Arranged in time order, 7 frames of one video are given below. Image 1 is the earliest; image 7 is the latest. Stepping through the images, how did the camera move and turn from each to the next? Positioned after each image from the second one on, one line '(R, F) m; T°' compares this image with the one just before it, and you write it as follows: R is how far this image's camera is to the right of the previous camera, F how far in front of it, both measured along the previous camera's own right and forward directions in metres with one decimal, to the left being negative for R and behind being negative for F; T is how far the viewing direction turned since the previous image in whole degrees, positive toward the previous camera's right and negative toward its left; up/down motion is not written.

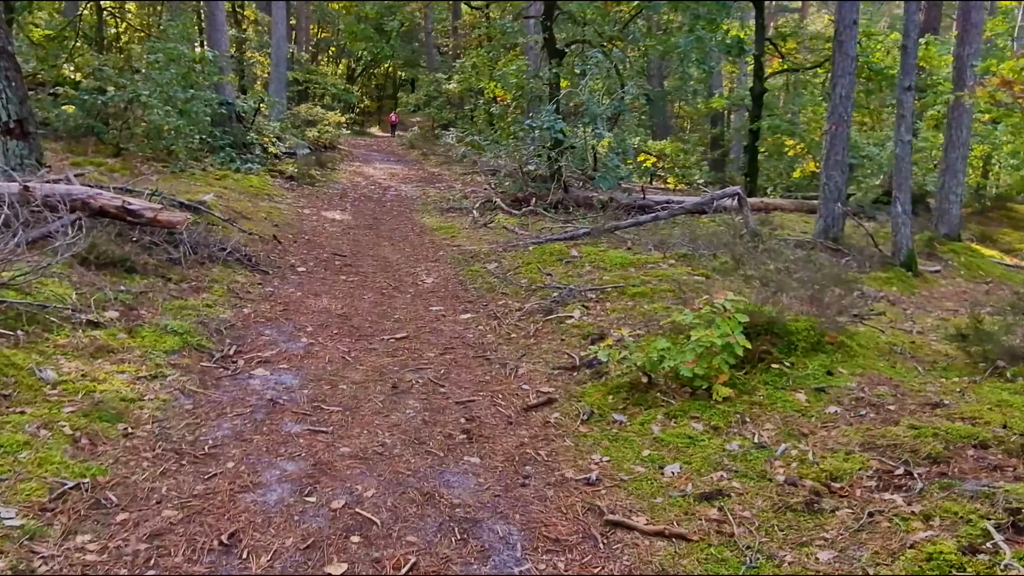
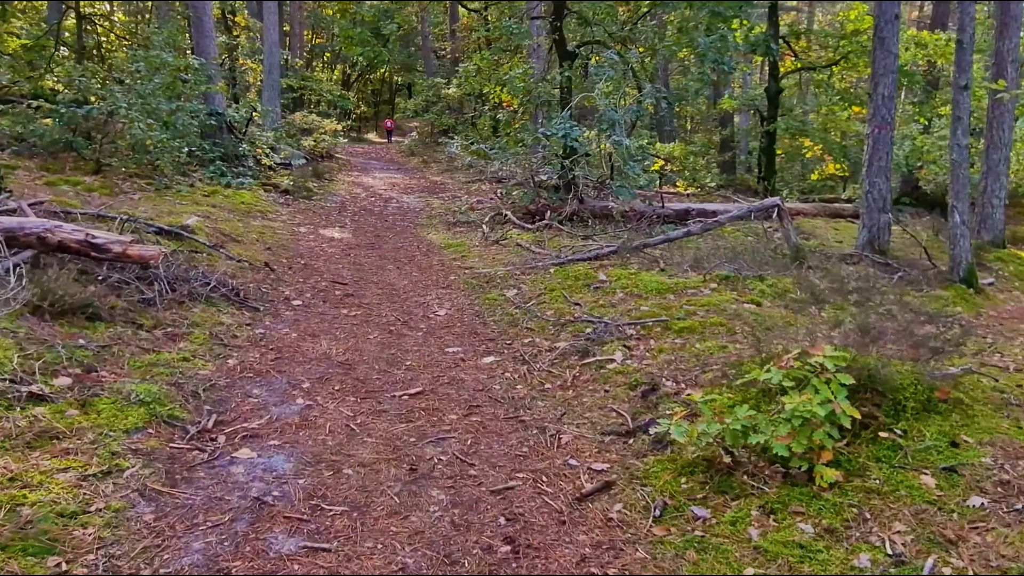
(-0.2, +0.8) m; 0°
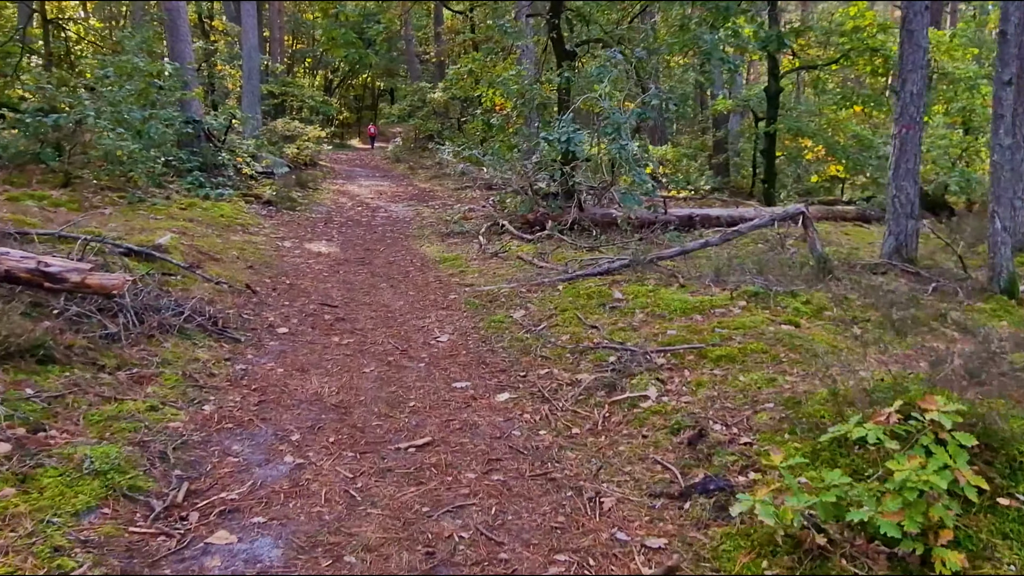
(-0.2, +0.6) m; +1°
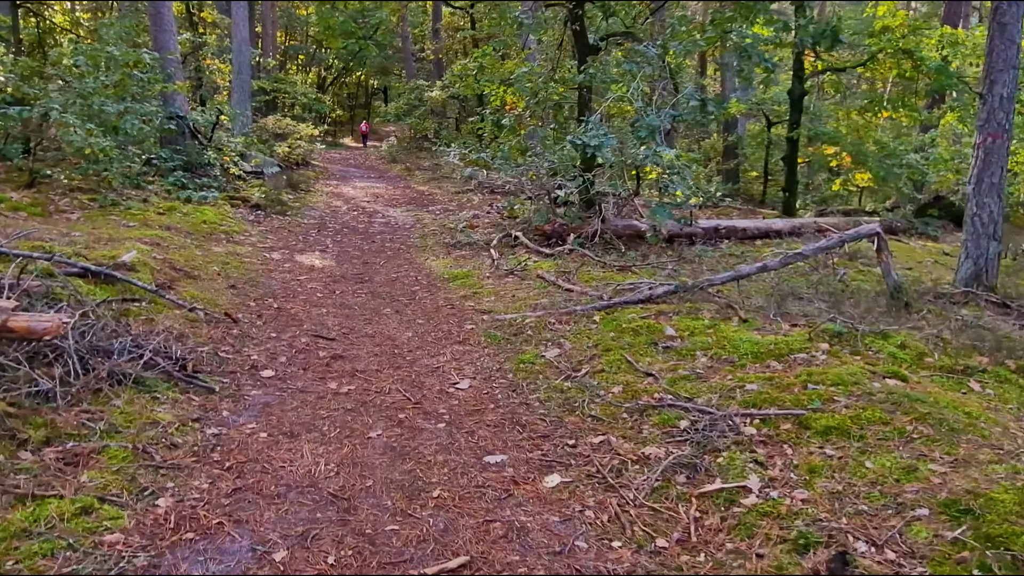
(-0.2, +1.0) m; +1°
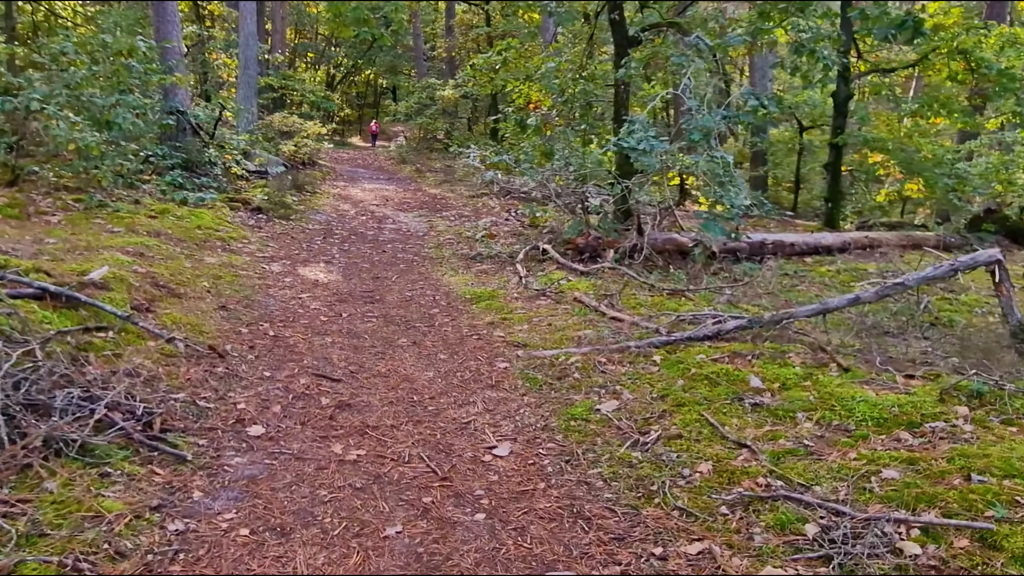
(-0.2, +1.0) m; 0°
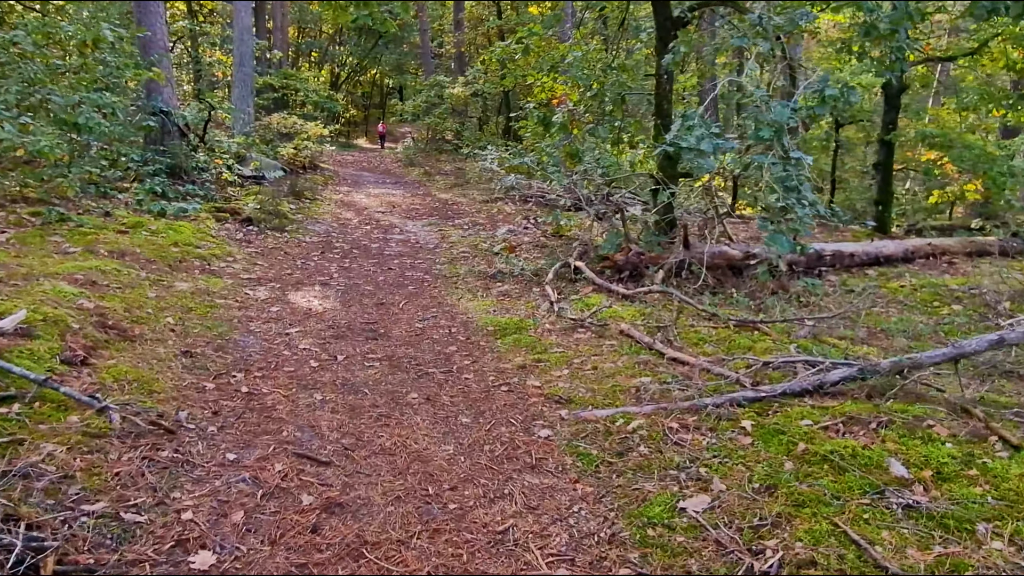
(-0.1, +1.1) m; -1°
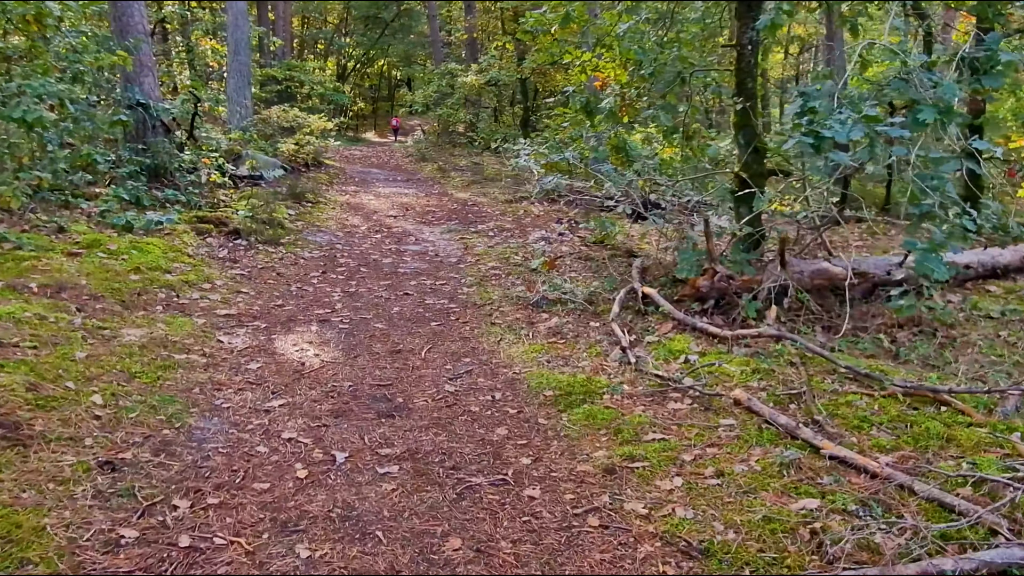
(-0.3, +1.6) m; -1°
